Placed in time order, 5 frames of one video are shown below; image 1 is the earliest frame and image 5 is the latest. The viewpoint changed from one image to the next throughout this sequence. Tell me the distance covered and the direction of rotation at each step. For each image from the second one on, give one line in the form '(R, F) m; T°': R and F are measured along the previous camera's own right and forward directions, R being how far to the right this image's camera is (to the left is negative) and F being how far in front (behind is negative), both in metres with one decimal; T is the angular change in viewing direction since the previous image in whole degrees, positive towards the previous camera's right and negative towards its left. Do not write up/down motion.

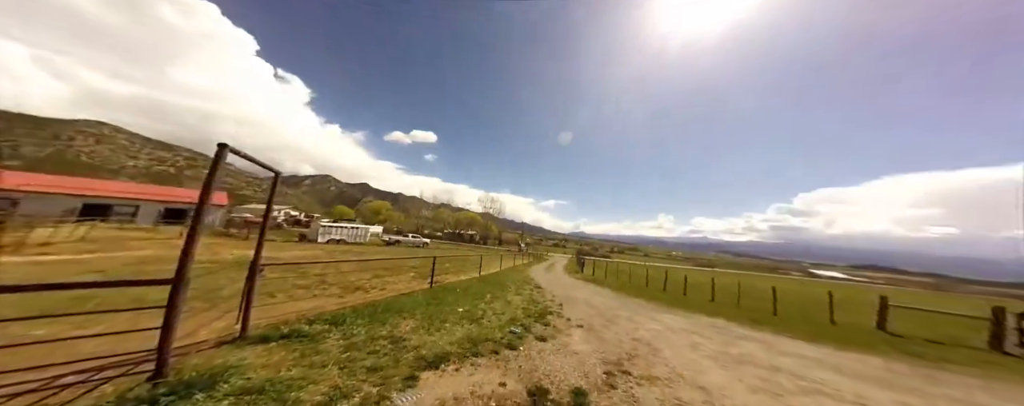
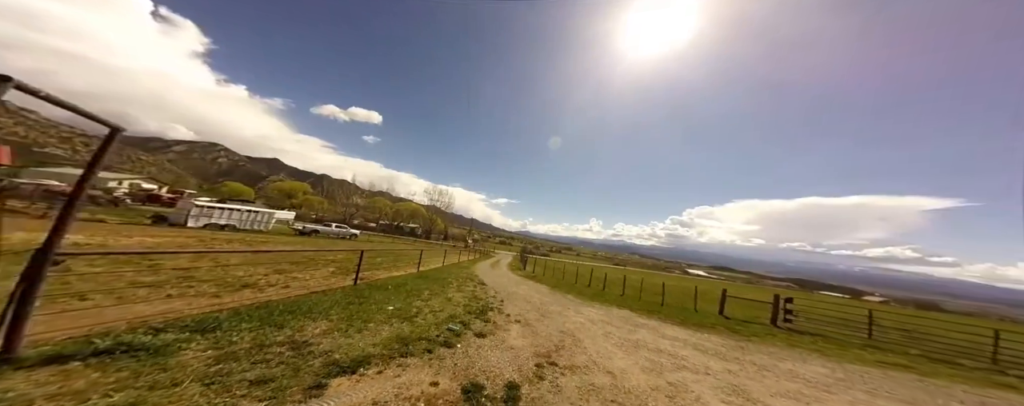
(-0.9, +0.5) m; +14°
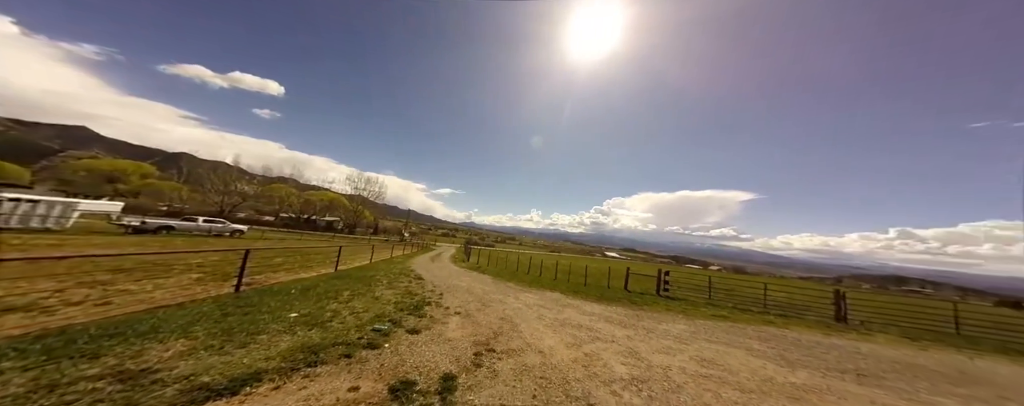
(0.0, +0.7) m; +14°
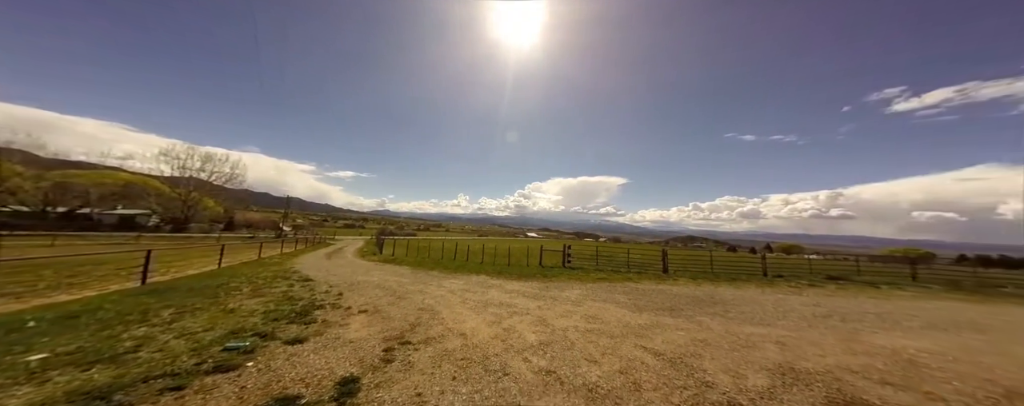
(+0.6, 0.0) m; +17°
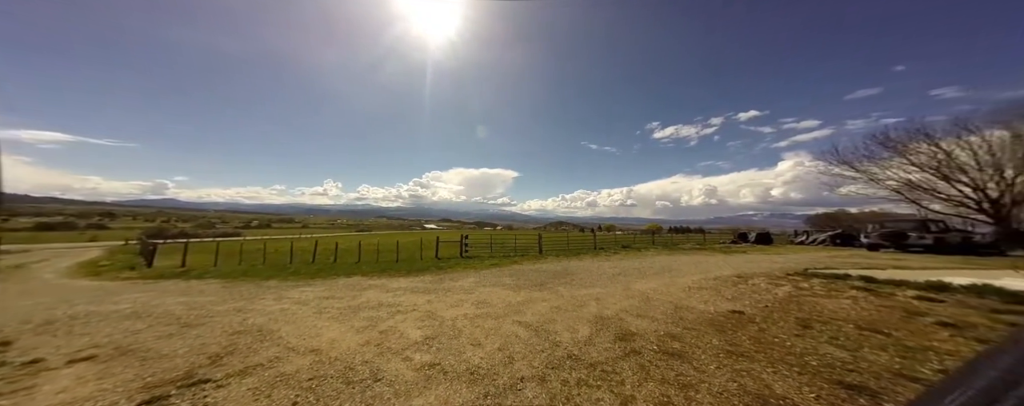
(+0.3, -0.1) m; +21°
